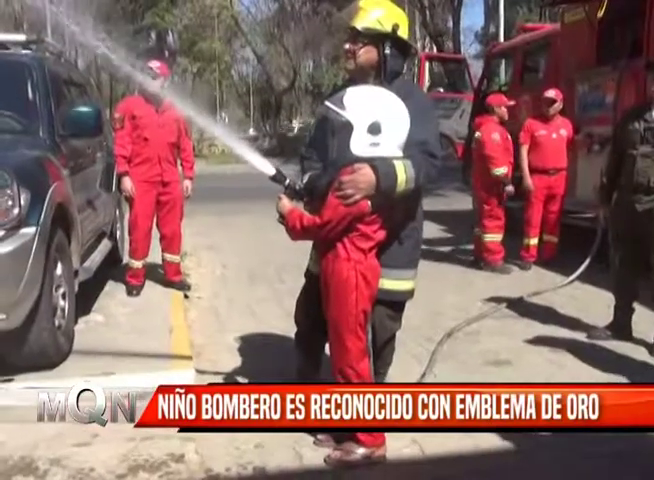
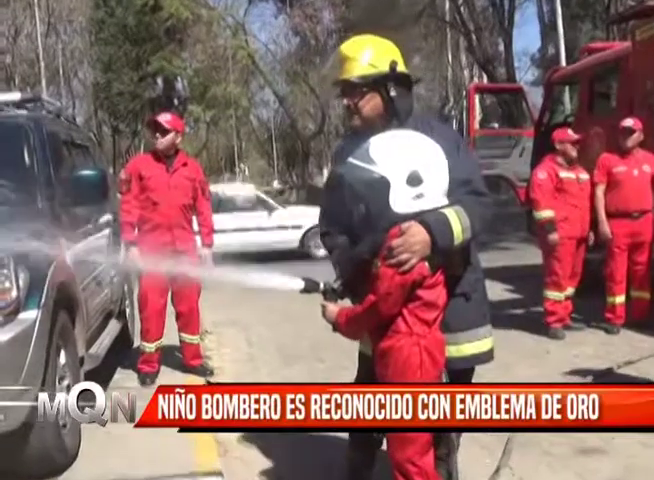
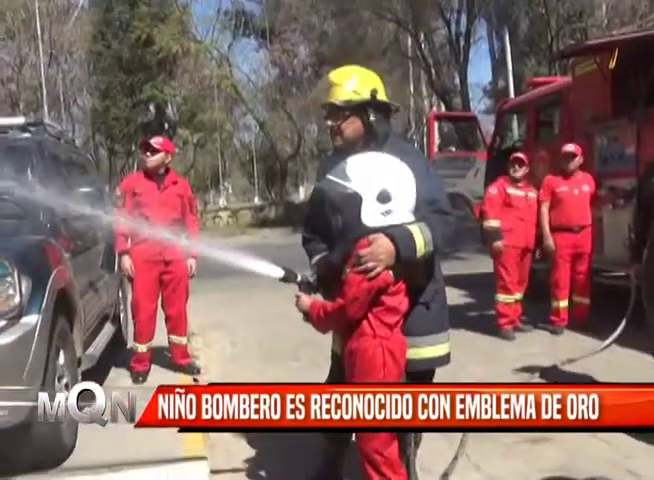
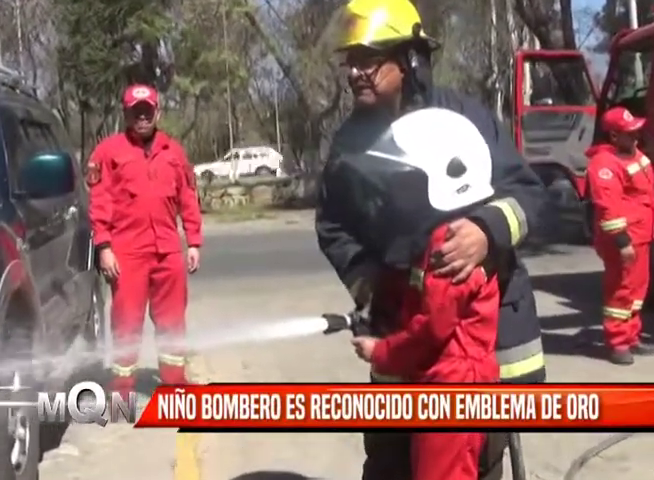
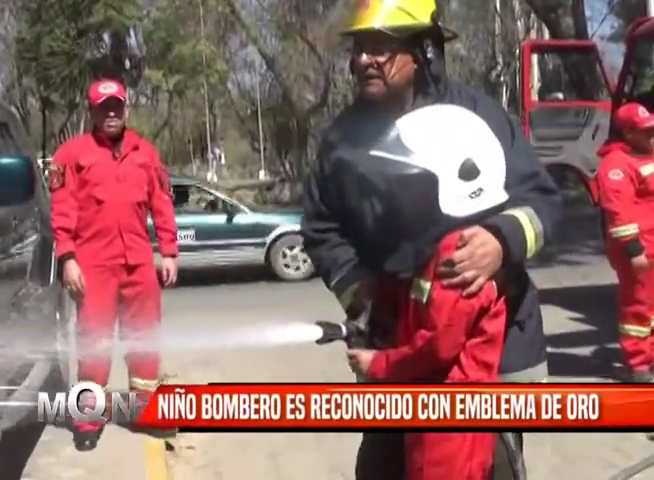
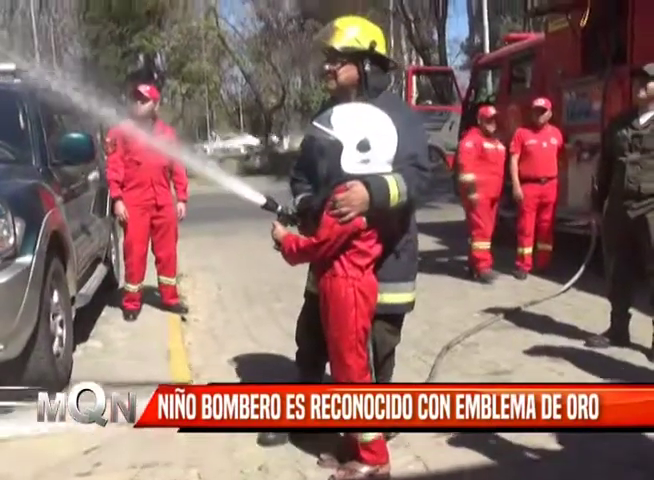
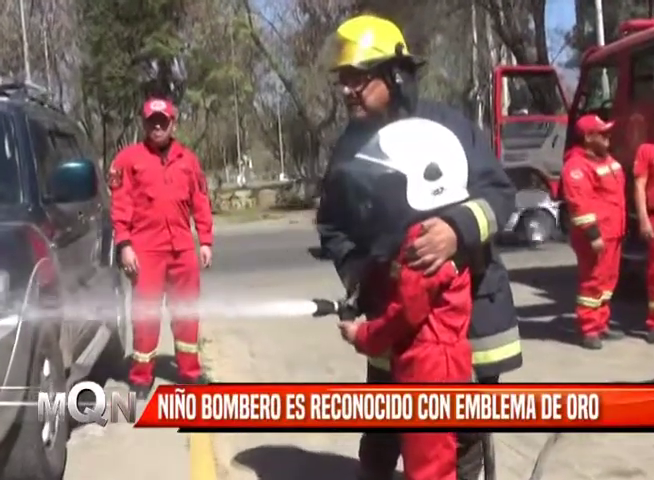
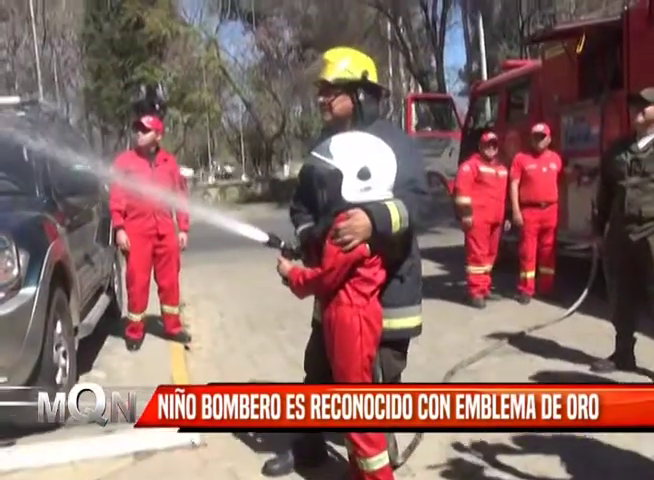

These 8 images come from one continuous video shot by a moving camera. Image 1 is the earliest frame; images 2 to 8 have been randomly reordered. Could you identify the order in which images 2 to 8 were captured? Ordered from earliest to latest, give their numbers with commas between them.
6, 8, 3, 2, 7, 4, 5
